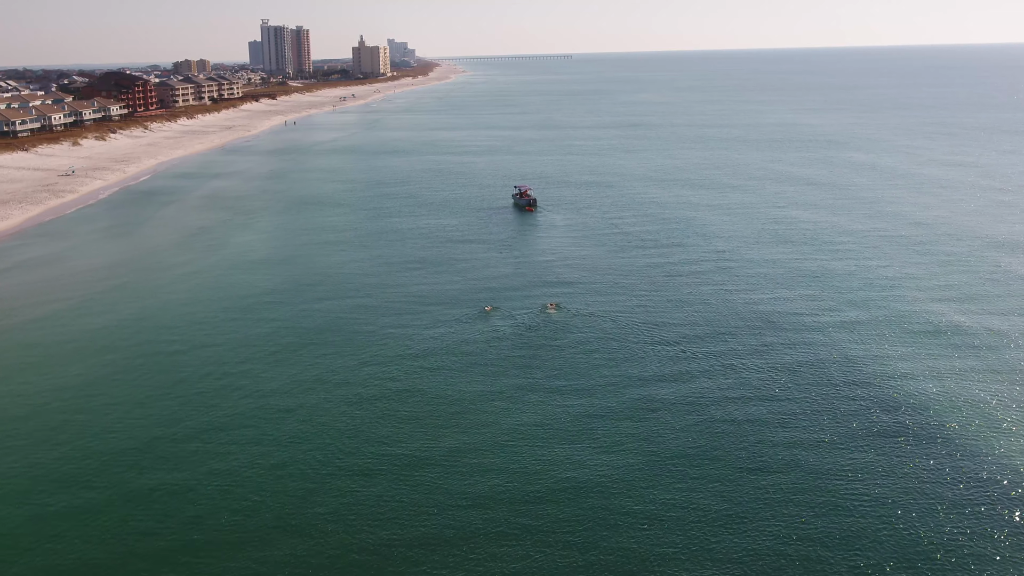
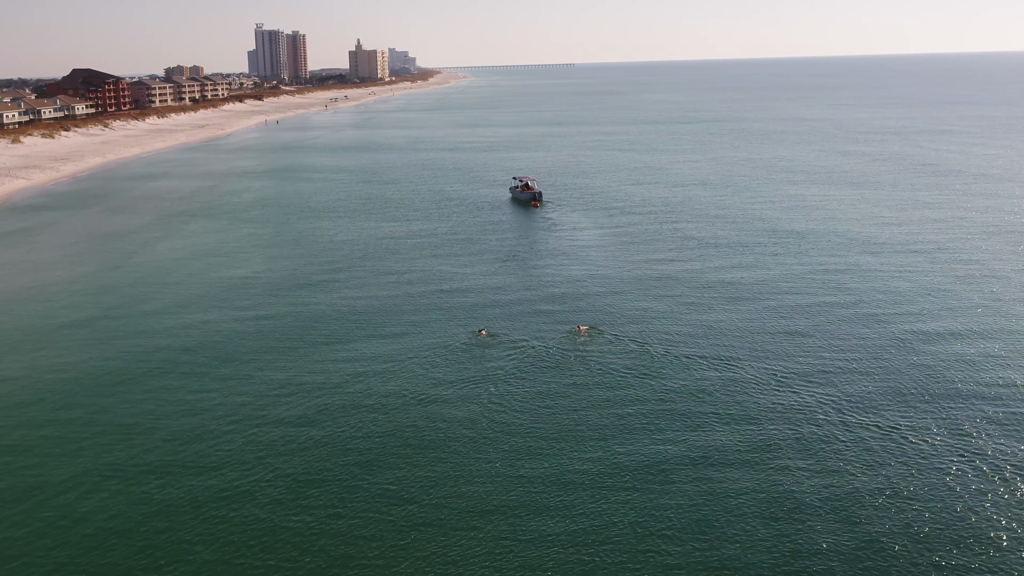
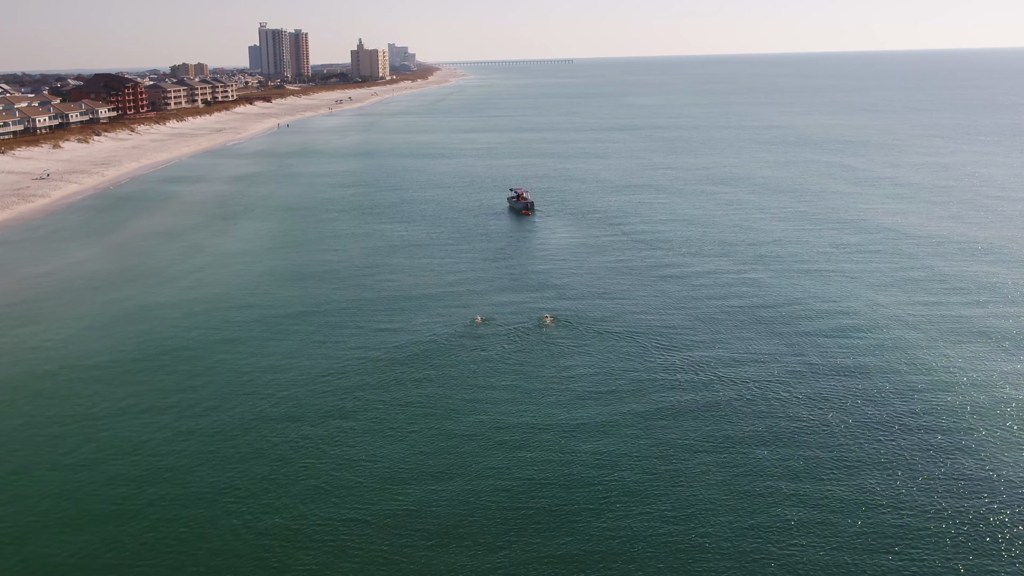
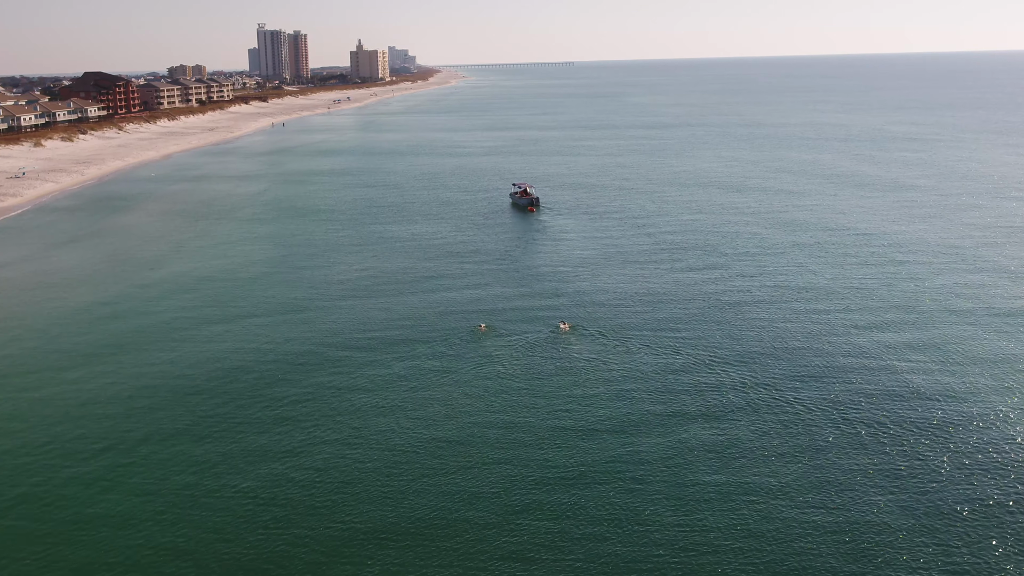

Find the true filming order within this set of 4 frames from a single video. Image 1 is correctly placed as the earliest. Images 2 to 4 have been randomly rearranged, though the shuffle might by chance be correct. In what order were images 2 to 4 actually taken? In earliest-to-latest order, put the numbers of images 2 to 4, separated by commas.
3, 4, 2
